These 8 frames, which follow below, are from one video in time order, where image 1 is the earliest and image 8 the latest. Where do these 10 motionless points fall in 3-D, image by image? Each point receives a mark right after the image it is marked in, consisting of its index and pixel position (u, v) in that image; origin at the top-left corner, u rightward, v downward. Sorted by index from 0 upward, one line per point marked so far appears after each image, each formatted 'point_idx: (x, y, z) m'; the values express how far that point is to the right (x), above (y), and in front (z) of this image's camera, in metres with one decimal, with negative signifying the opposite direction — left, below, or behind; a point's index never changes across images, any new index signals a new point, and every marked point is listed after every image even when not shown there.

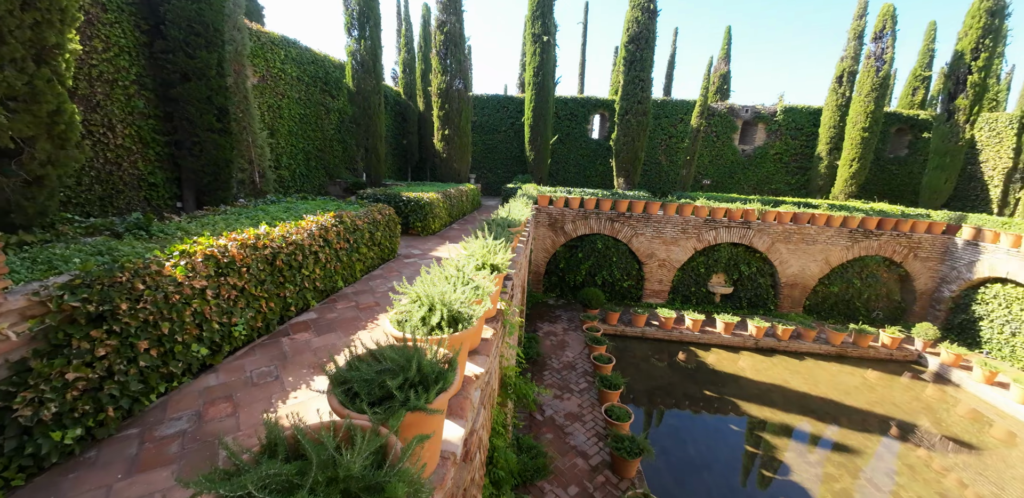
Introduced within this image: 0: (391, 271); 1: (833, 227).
0: (-1.9, -0.4, +6.1) m
1: (+7.0, +0.4, +8.3) m
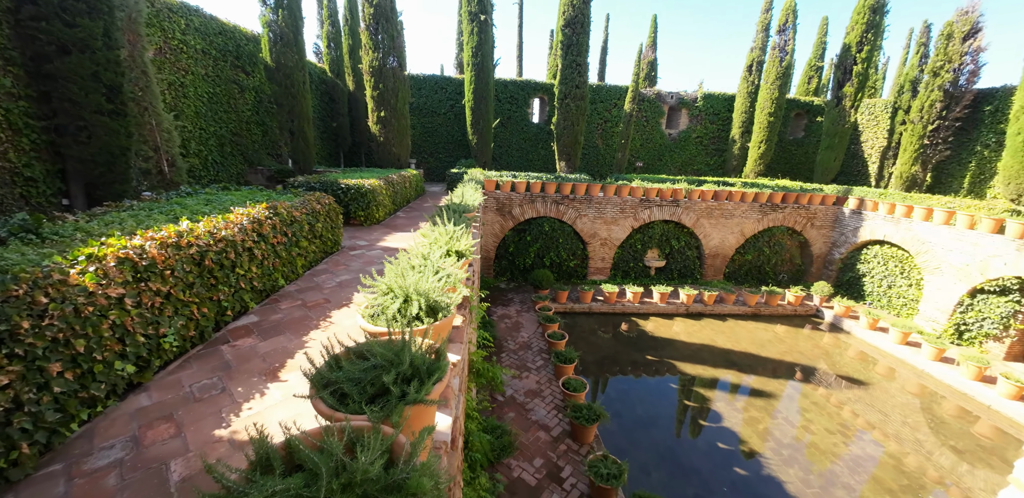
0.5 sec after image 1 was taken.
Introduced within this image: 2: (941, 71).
0: (-2.6, -0.2, +5.8) m
1: (+5.8, +1.1, +9.2) m
2: (+11.1, +4.5, +9.6) m
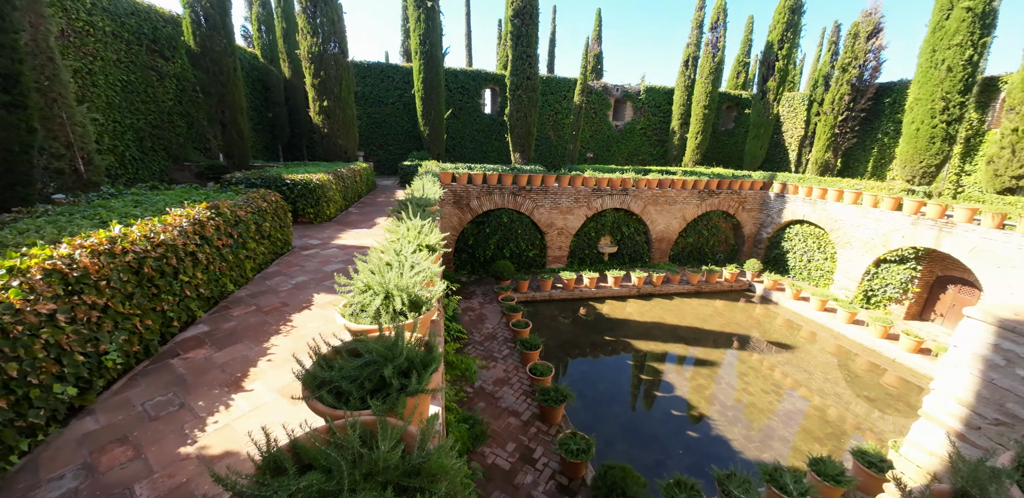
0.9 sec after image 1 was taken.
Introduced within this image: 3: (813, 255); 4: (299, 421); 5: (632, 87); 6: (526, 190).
0: (-3.2, -0.2, +5.5) m
1: (+4.7, +1.5, +10.0) m
2: (+9.8, +5.2, +11.0) m
3: (+7.4, -0.2, +9.4) m
4: (-1.5, -1.2, +2.7) m
5: (+4.7, +6.2, +14.6) m
6: (+0.4, +1.4, +9.0) m
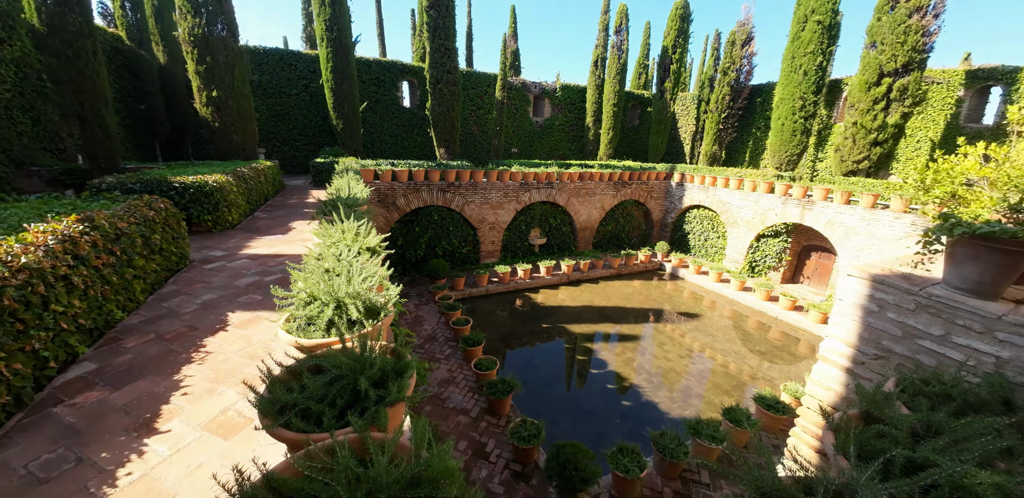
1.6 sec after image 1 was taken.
0: (-4.0, -0.4, +4.7) m
1: (+2.6, +1.9, +10.7) m
2: (+7.2, +5.9, +12.7) m
3: (+5.5, +0.4, +10.7) m
4: (-1.7, -1.3, +2.4) m
5: (+1.5, +6.6, +15.2) m
6: (-1.3, +1.5, +8.8) m
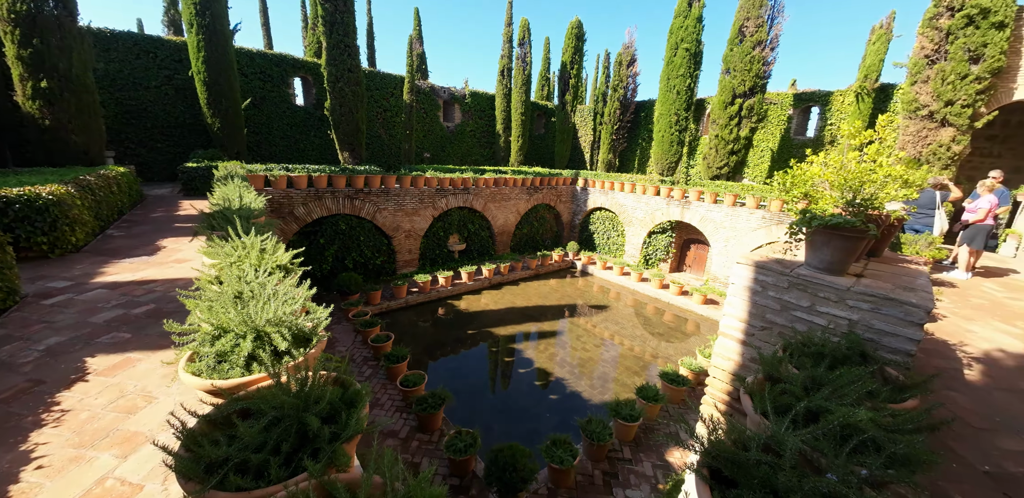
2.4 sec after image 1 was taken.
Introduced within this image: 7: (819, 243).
0: (-4.7, -0.7, +3.7) m
1: (+0.1, +1.9, +11.1) m
2: (+3.9, +6.0, +14.1) m
3: (+3.0, +0.5, +11.8) m
4: (-1.9, -1.4, +2.0) m
5: (-2.3, +6.4, +15.2) m
6: (-3.3, +1.2, +8.3) m
7: (+2.1, 0.0, +2.6) m
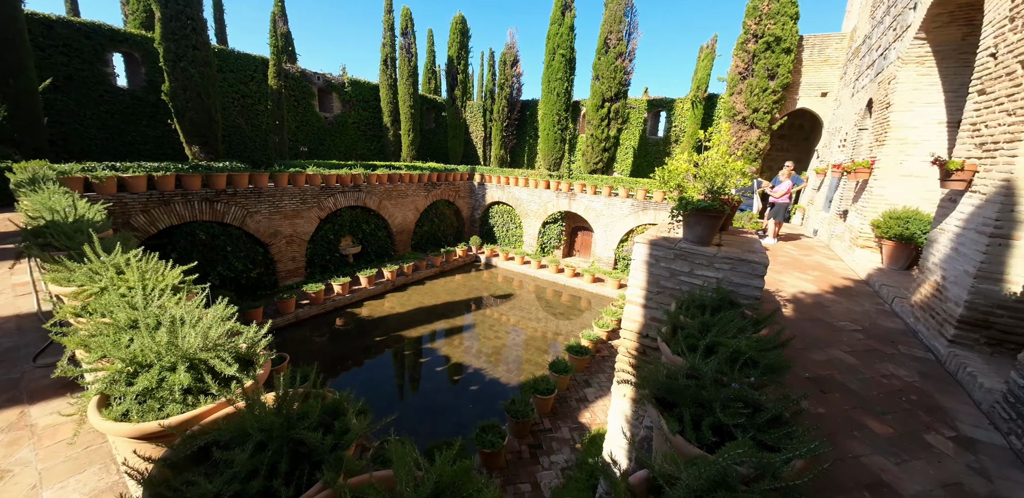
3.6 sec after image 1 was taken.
0: (-5.2, -1.1, +2.4) m
1: (-2.9, +1.9, +10.9) m
2: (-0.5, +6.3, +14.8) m
3: (-0.2, +0.7, +12.4) m
4: (-1.9, -1.6, +1.6) m
5: (-6.8, +6.2, +14.0) m
6: (-5.3, +1.0, +7.3) m
7: (+1.6, +0.2, +3.3) m
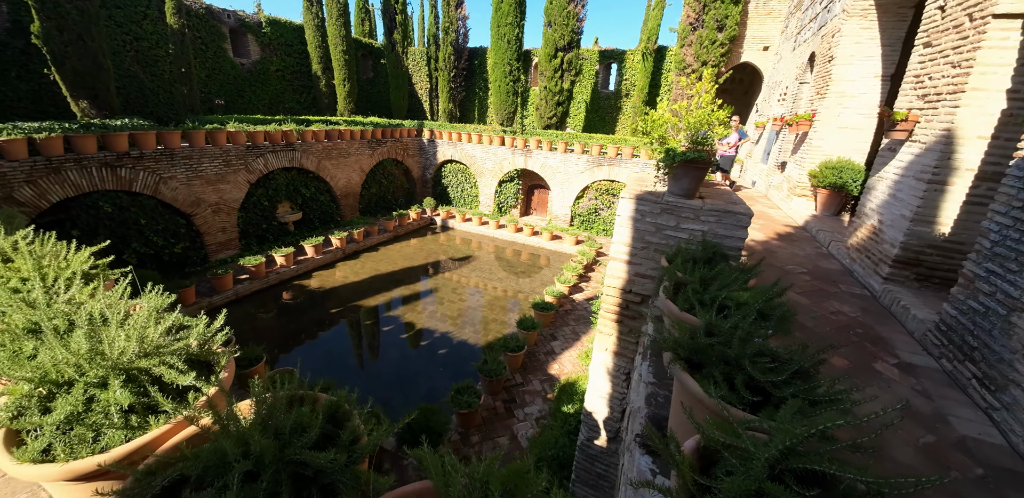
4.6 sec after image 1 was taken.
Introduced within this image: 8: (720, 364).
0: (-5.1, -1.1, +1.6) m
1: (-4.2, +2.8, +9.9) m
2: (-2.5, +7.7, +13.6) m
3: (-1.7, +2.0, +11.9) m
4: (-1.7, -1.5, +1.3) m
5: (-8.6, +7.2, +11.9) m
6: (-6.0, +1.4, +6.1) m
7: (+1.4, +0.6, +3.3) m
8: (+1.0, -0.6, +1.8) m
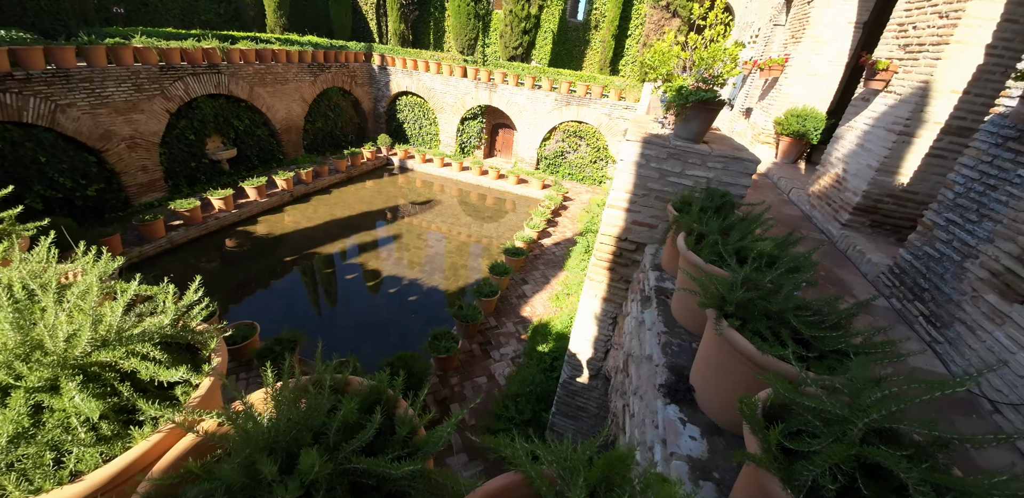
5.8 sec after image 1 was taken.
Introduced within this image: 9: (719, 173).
0: (-4.8, -1.0, +0.8) m
1: (-5.0, +4.1, +8.5) m
2: (-3.9, +9.6, +11.6) m
3: (-2.9, +3.6, +10.9) m
4: (-1.5, -1.4, +1.0) m
5: (-9.7, +8.7, +9.2) m
6: (-6.3, +2.2, +4.7) m
7: (+1.4, +1.0, +3.1) m
8: (+1.2, -0.3, +1.8) m
9: (+1.6, +0.6, +3.1) m
